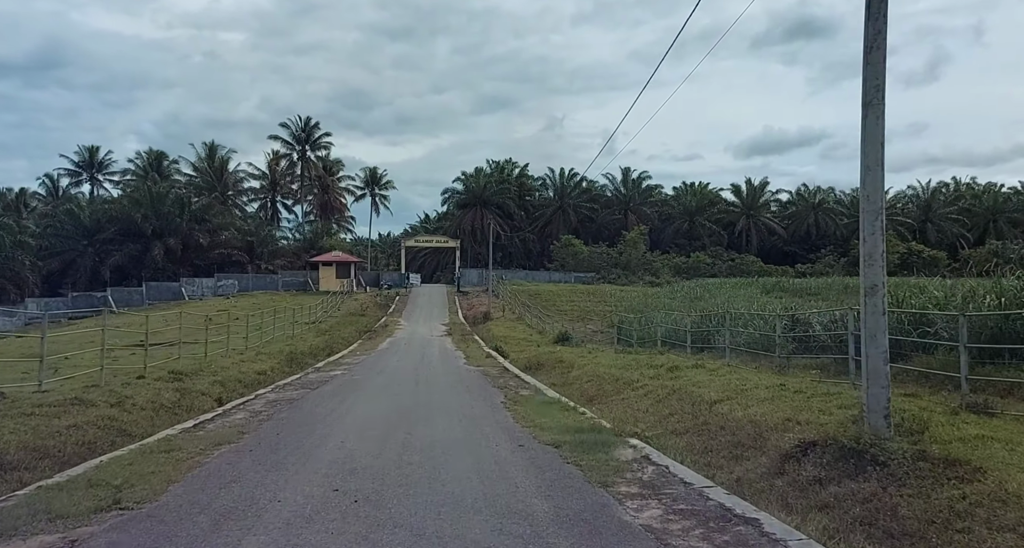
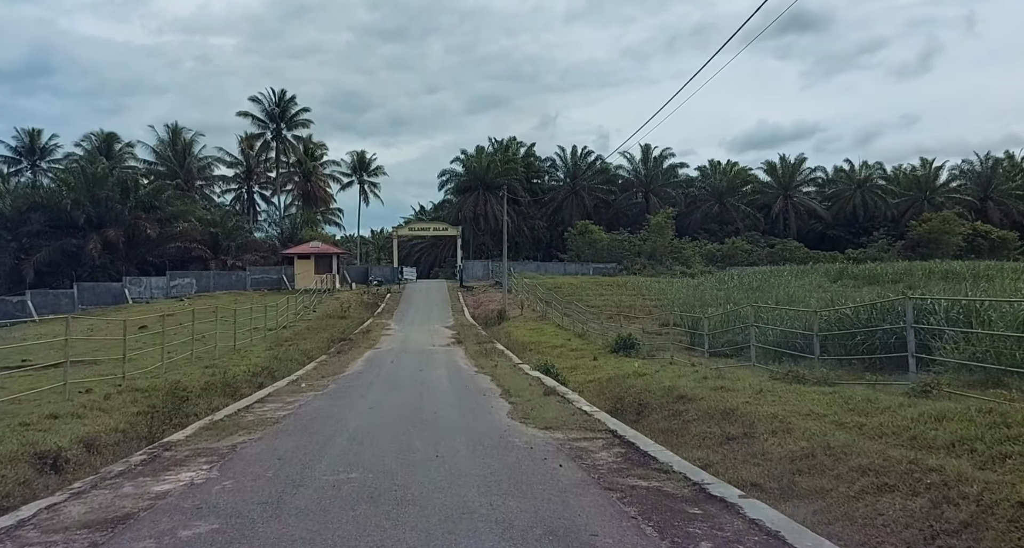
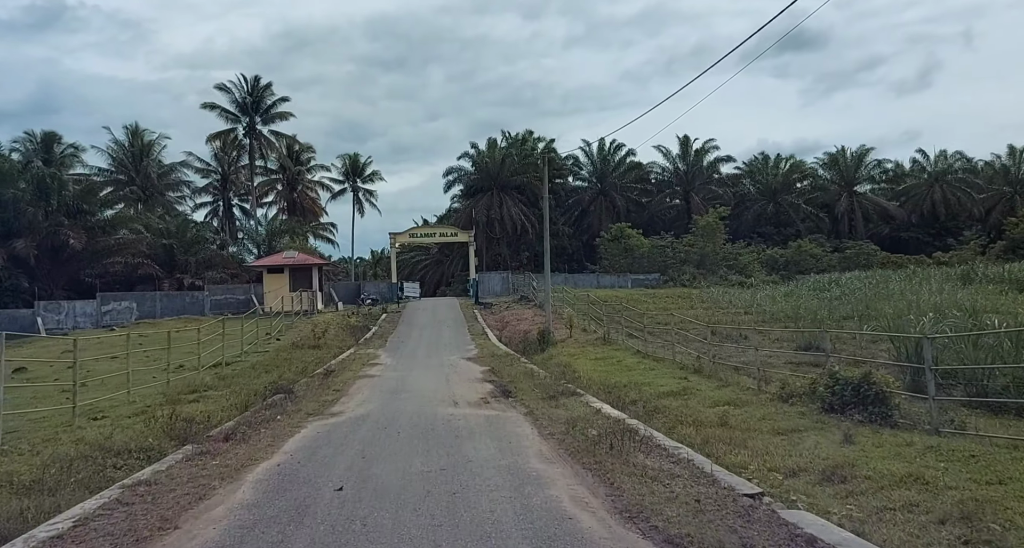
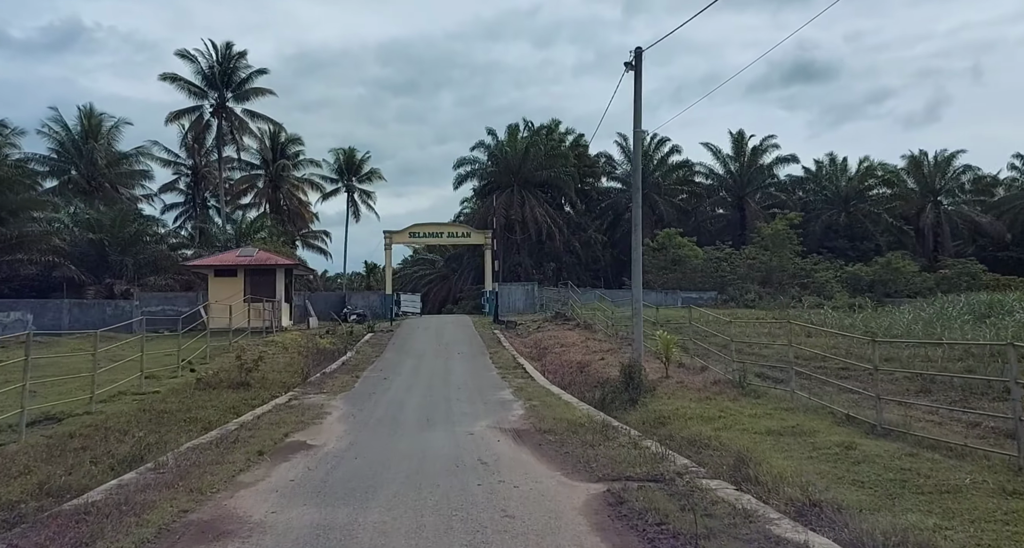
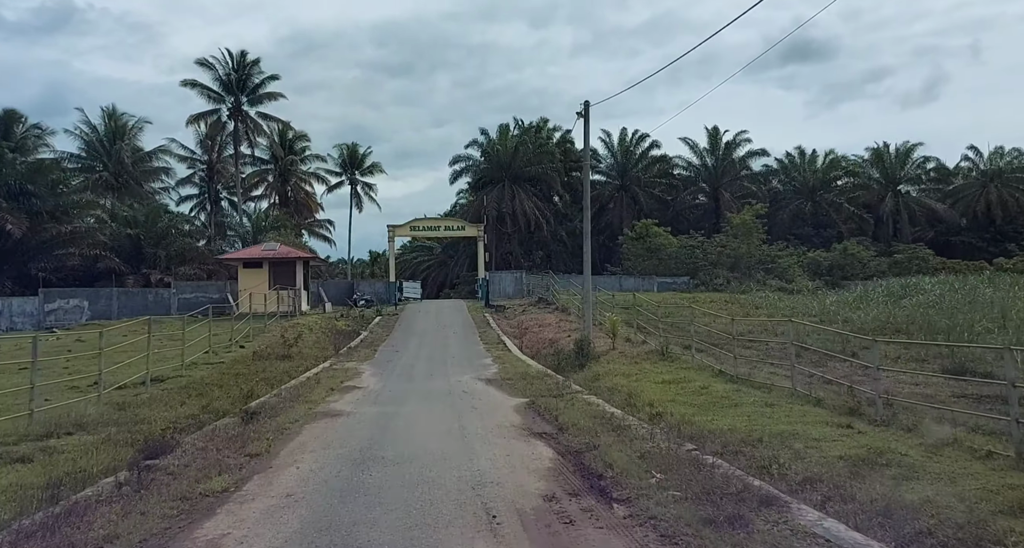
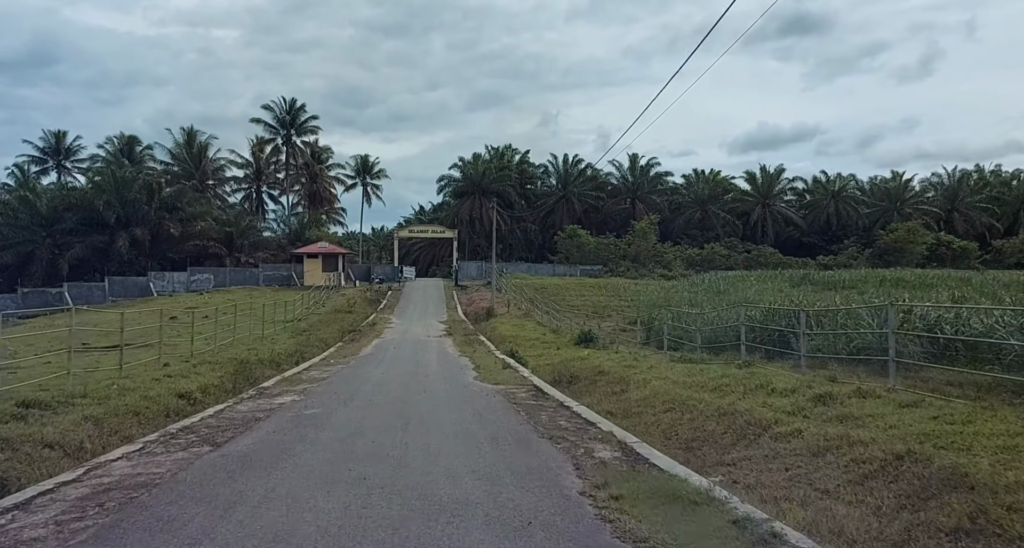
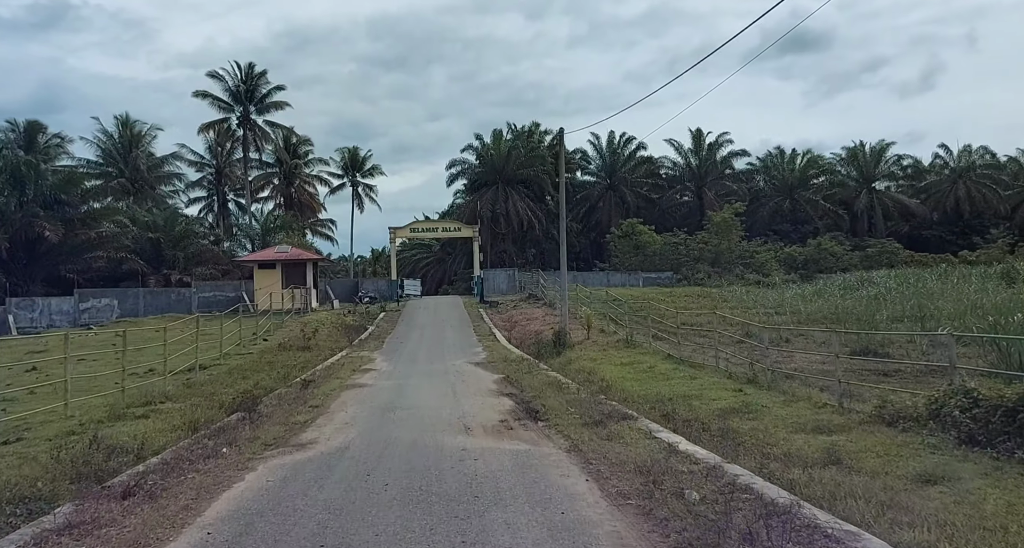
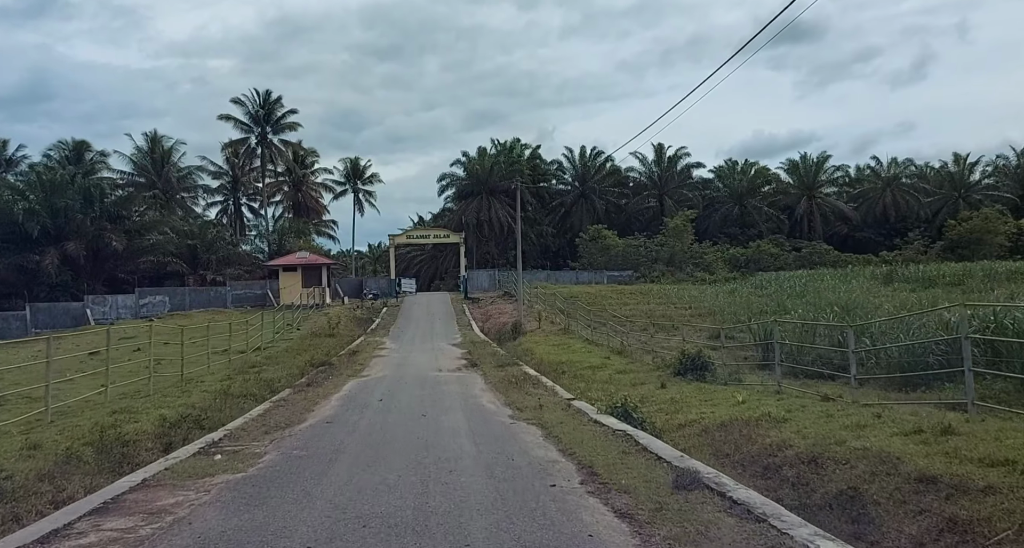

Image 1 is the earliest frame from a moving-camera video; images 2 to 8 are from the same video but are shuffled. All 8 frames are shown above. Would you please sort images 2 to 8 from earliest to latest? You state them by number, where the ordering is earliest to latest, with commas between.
6, 2, 8, 3, 7, 5, 4
